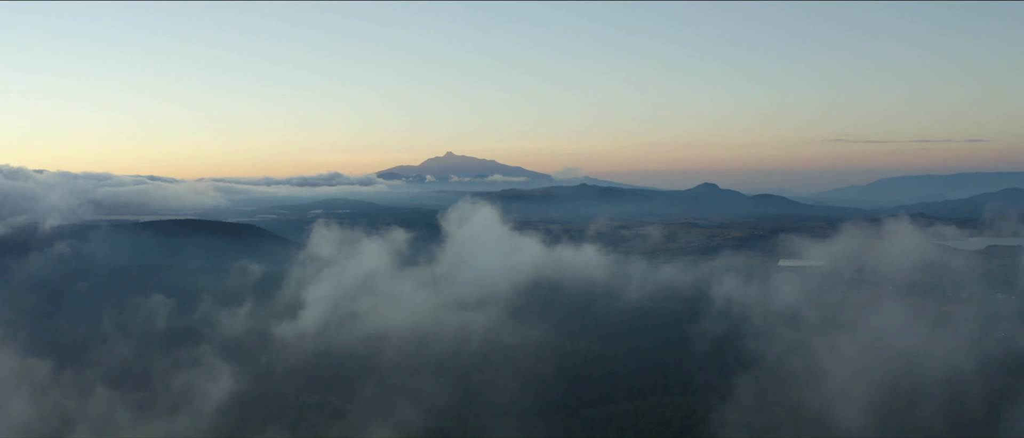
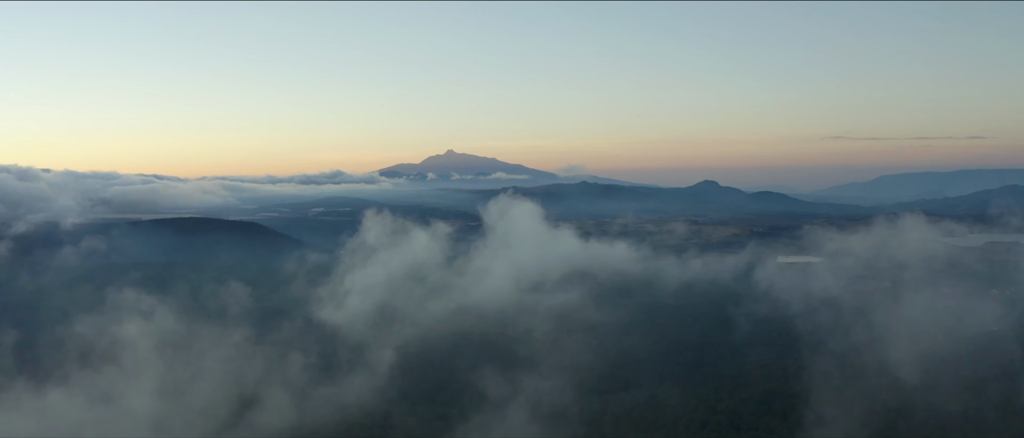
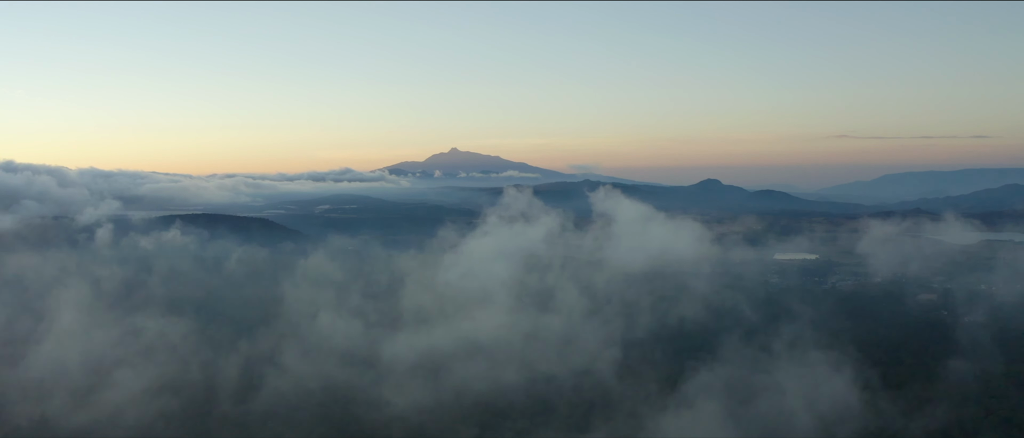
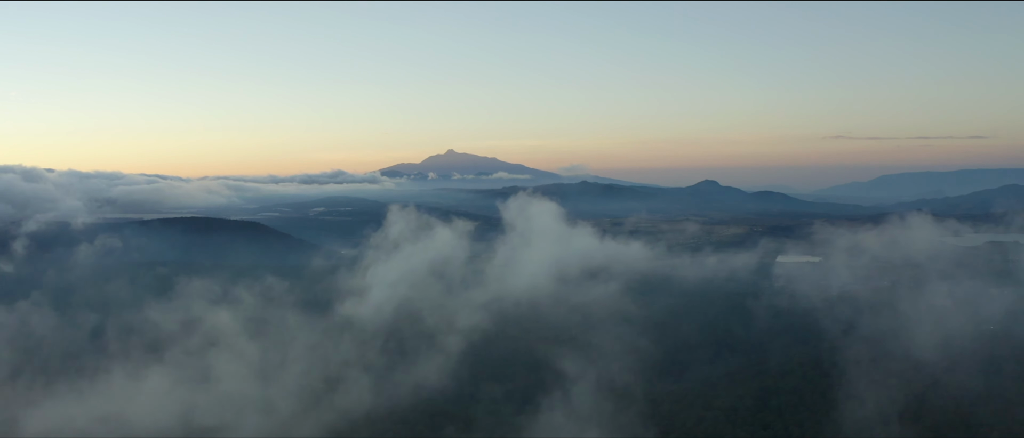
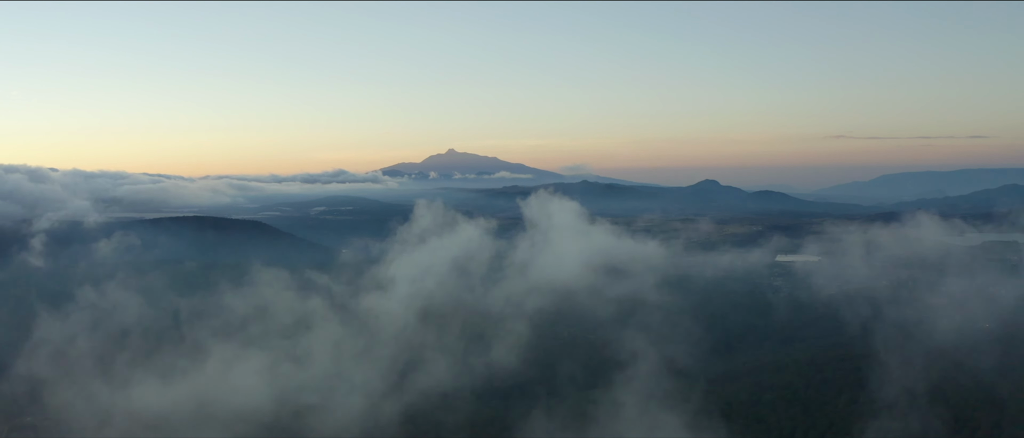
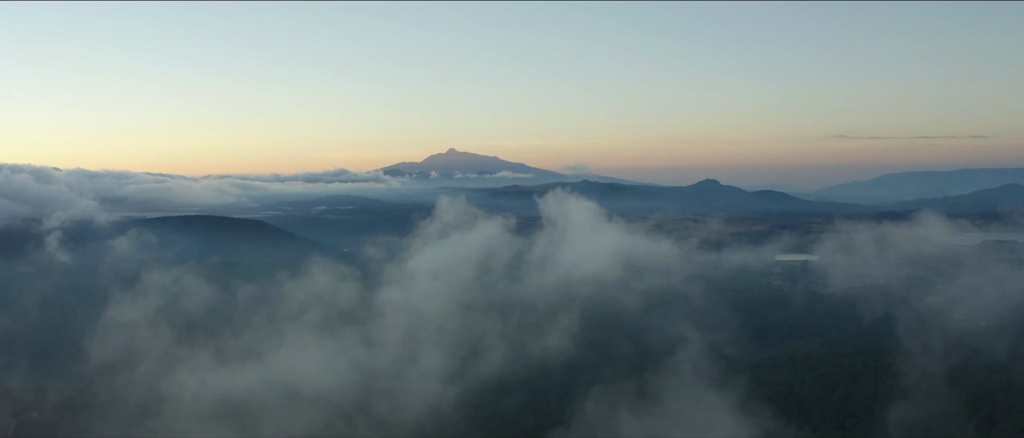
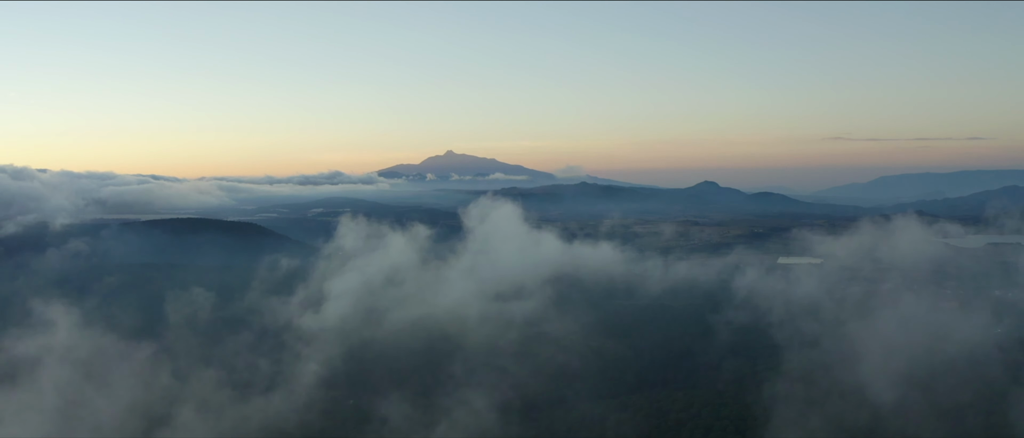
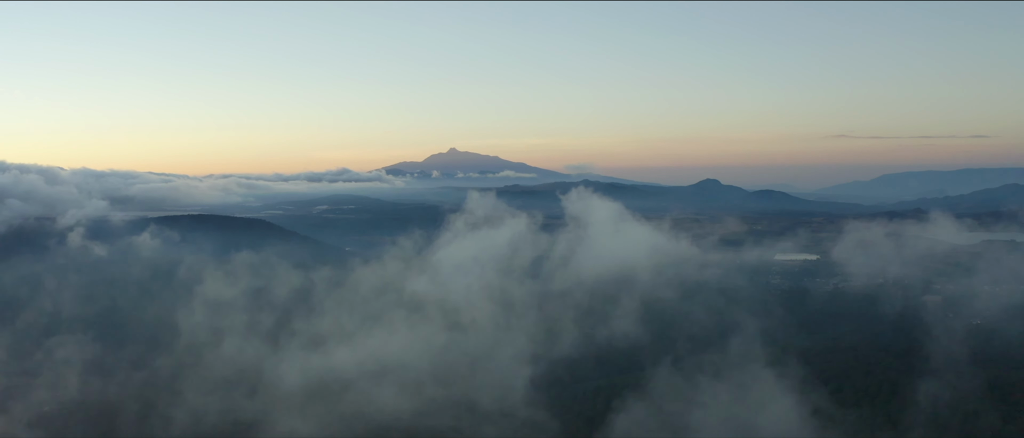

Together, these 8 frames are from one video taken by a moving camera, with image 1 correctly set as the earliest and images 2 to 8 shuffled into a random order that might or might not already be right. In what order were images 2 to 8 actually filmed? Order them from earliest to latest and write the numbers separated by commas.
7, 2, 4, 5, 6, 8, 3
